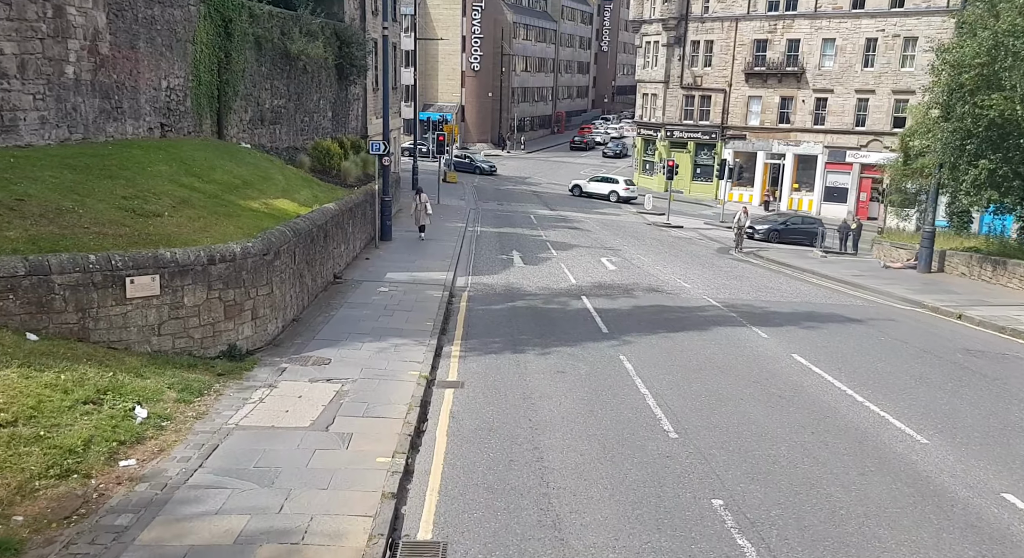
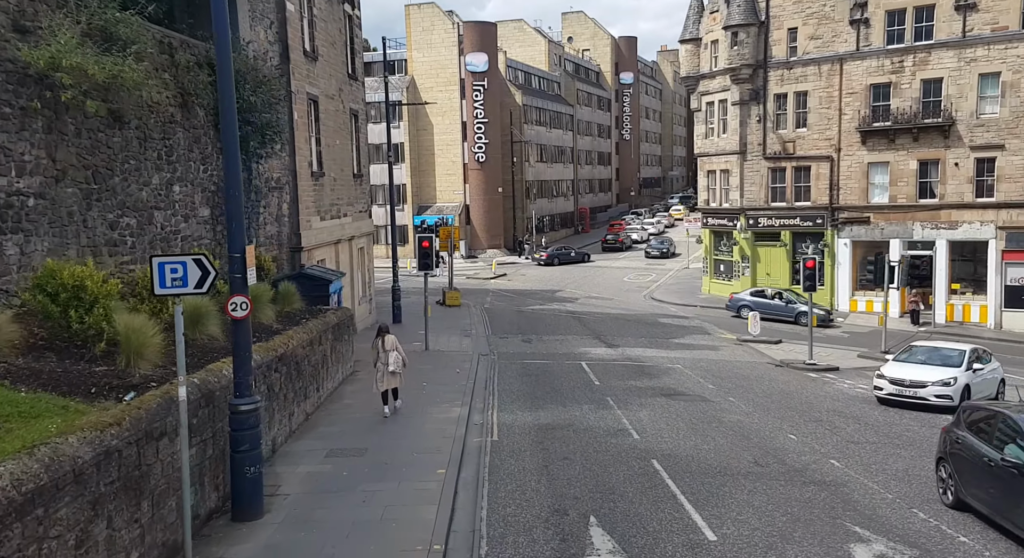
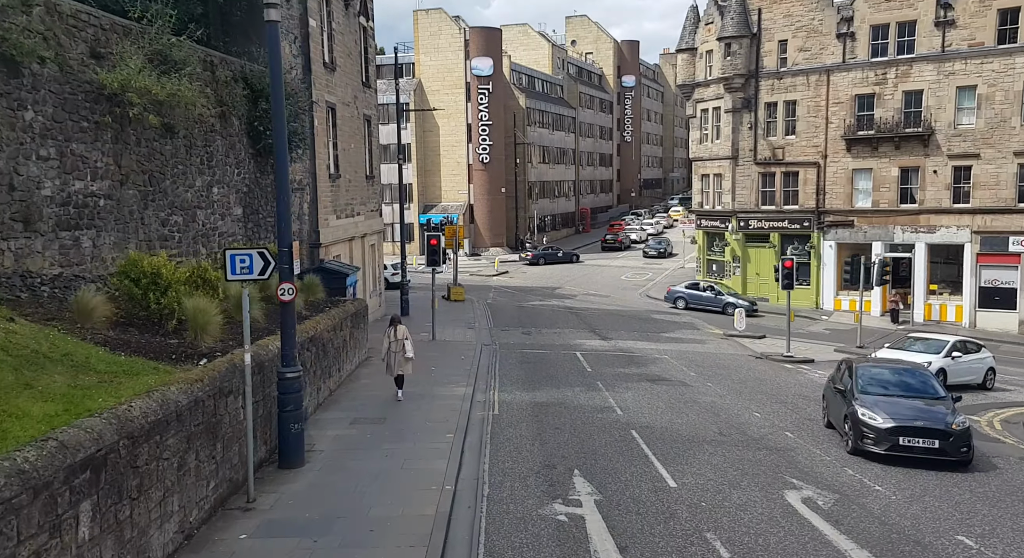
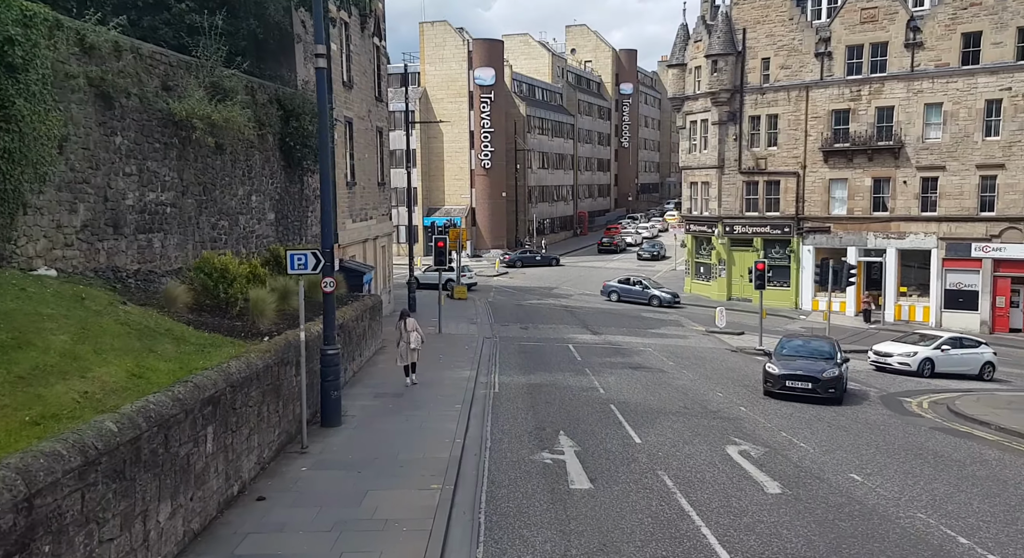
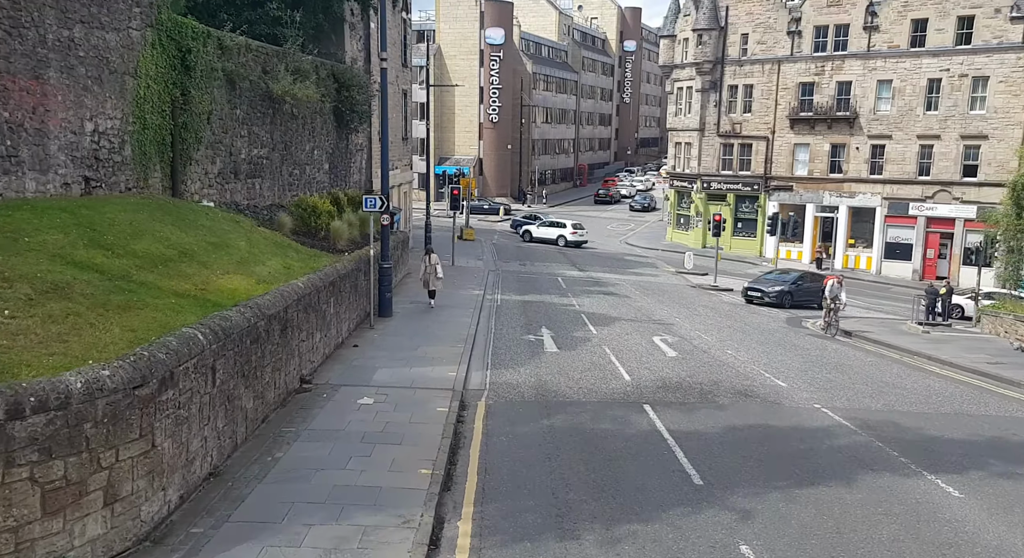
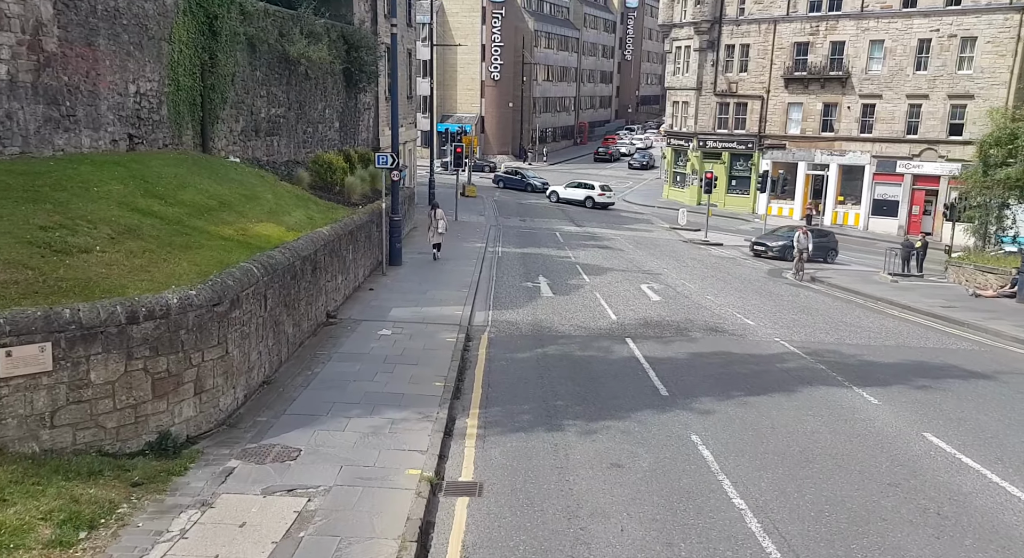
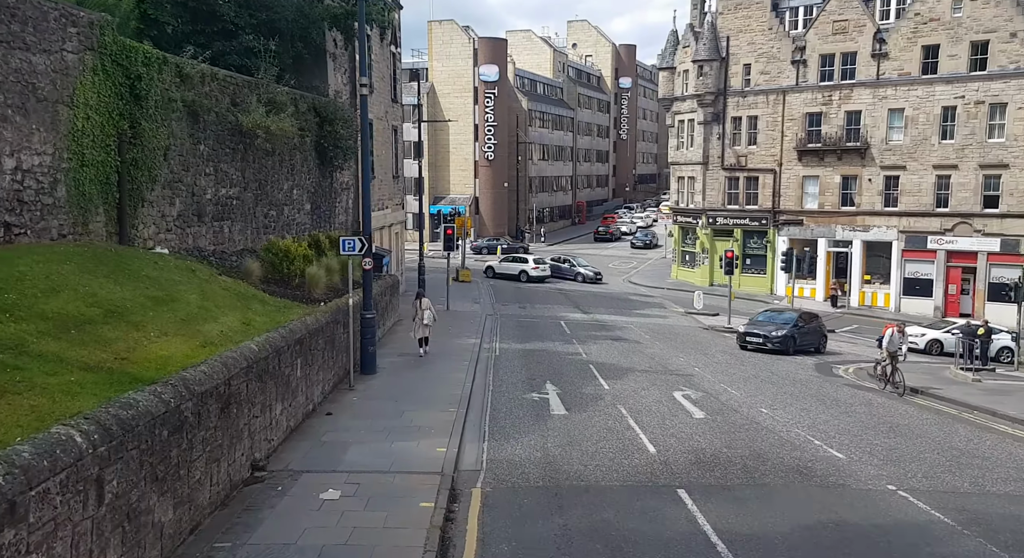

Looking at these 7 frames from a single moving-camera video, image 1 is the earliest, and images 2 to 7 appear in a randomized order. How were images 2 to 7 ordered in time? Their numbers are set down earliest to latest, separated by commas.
6, 5, 7, 4, 3, 2
